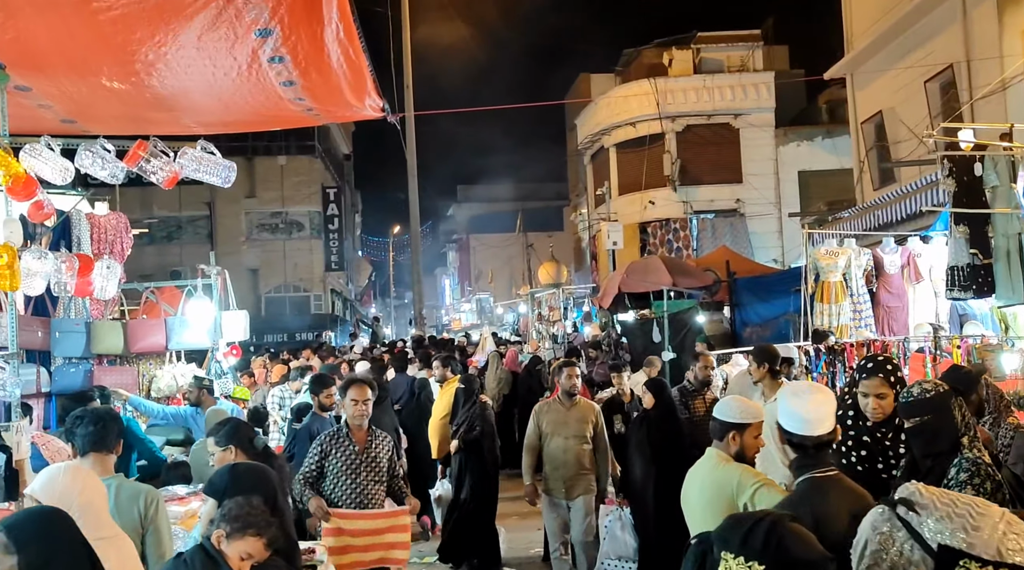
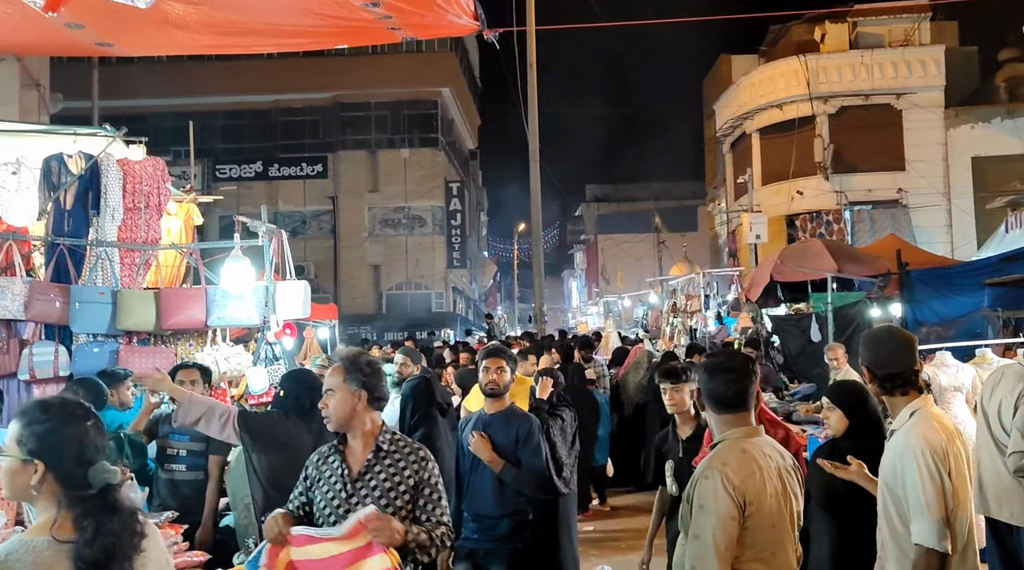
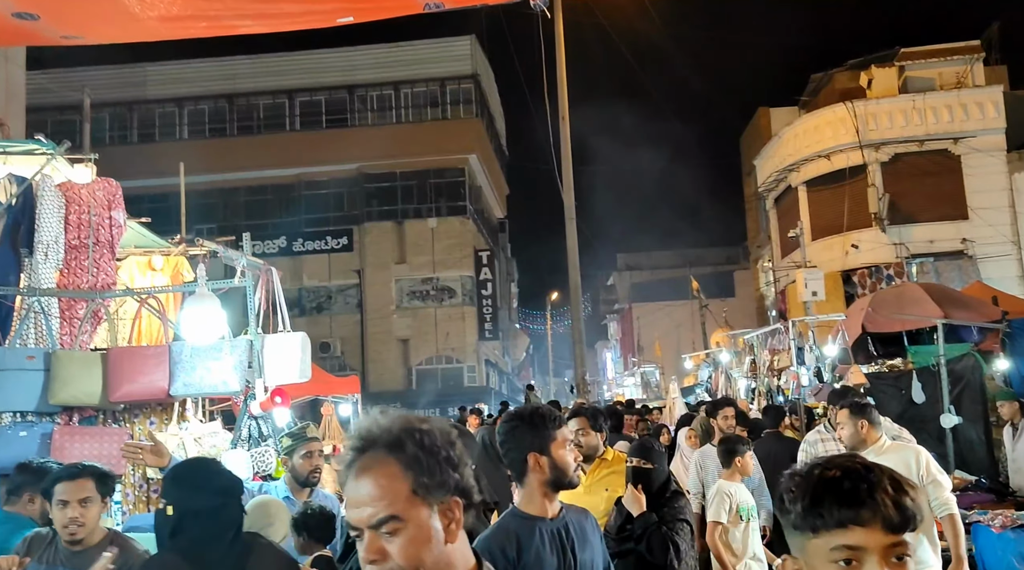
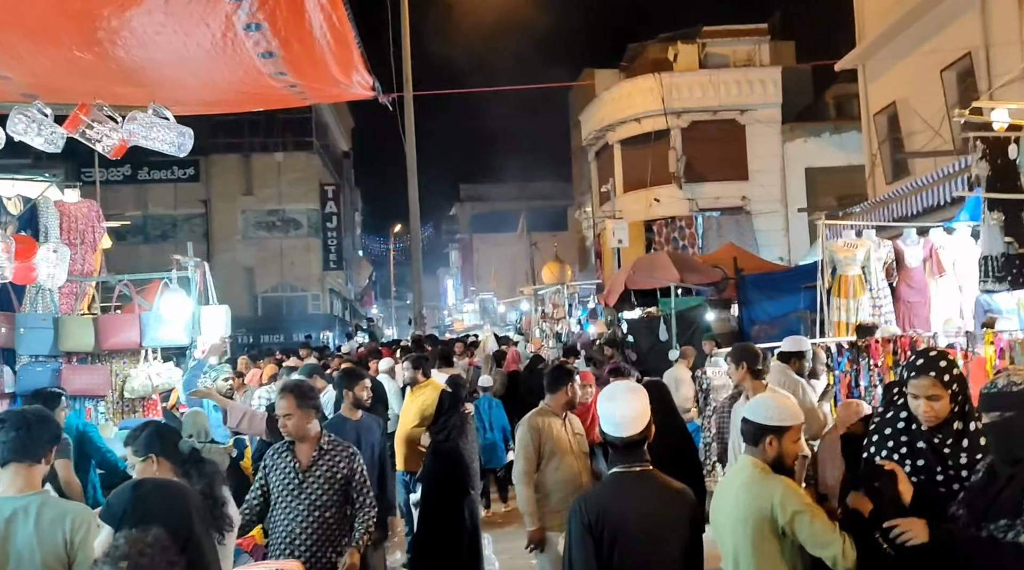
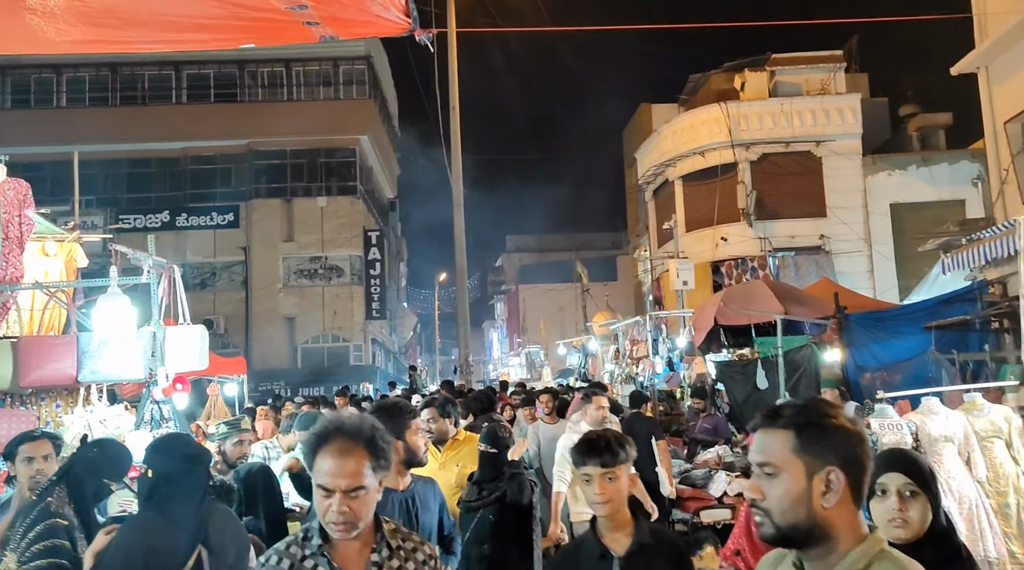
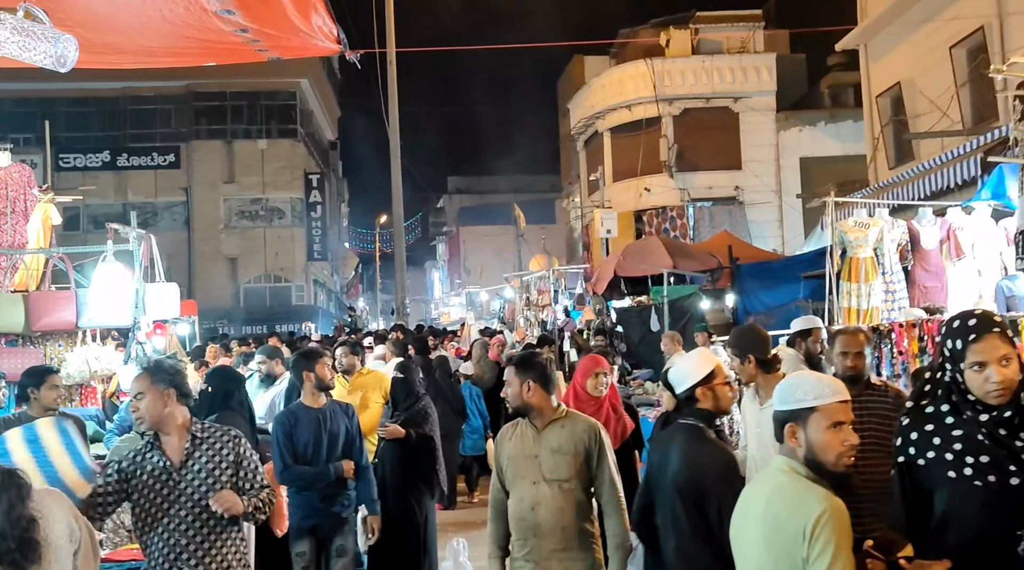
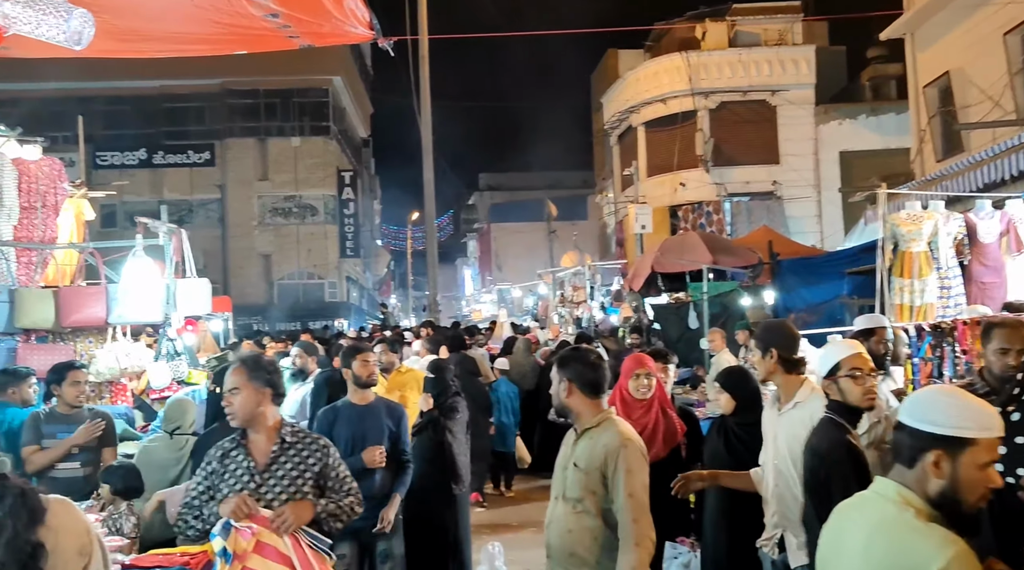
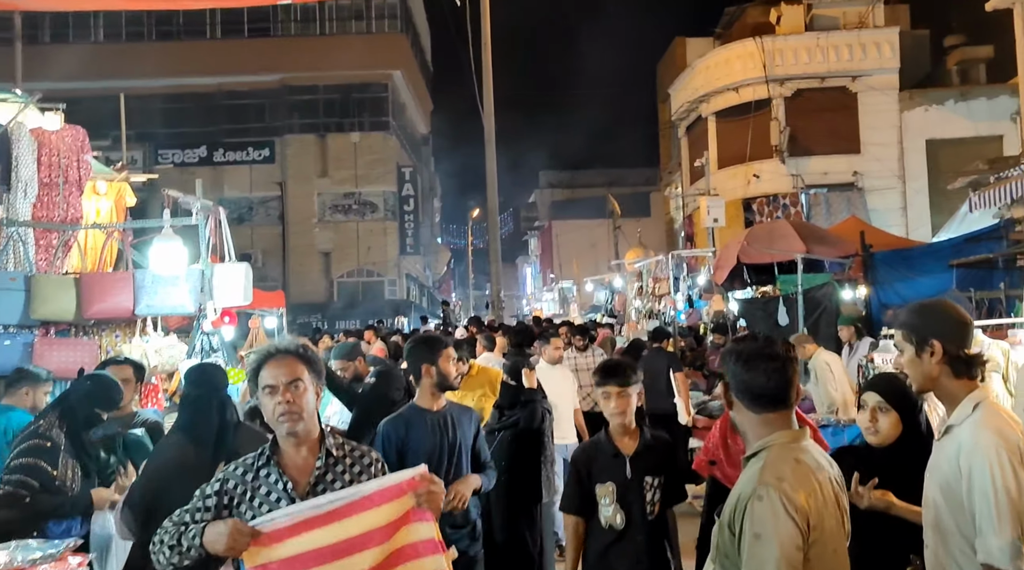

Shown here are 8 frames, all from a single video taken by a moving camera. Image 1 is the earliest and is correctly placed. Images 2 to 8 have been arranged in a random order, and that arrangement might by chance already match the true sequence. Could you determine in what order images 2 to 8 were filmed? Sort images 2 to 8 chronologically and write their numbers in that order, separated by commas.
4, 6, 7, 2, 8, 5, 3
